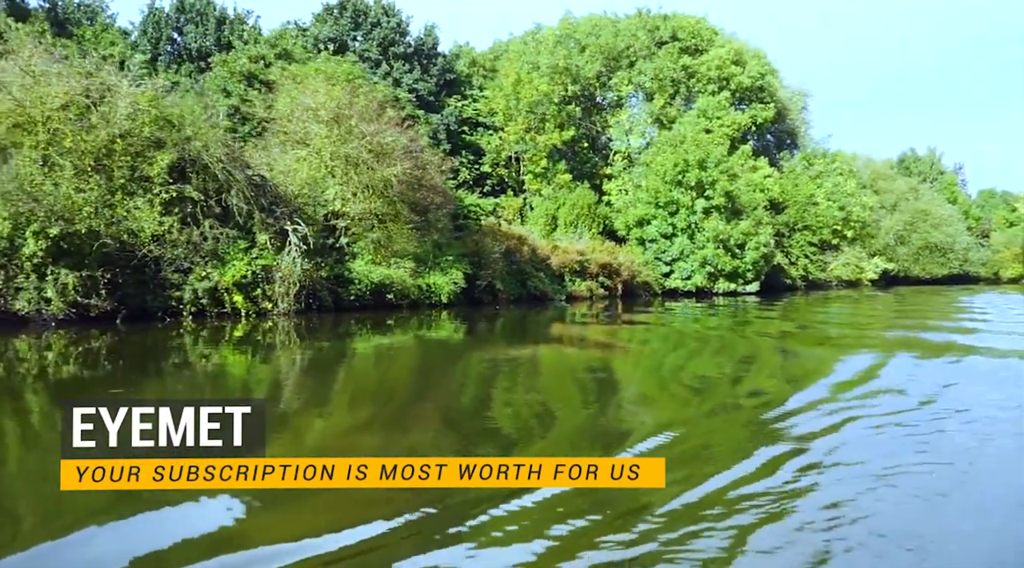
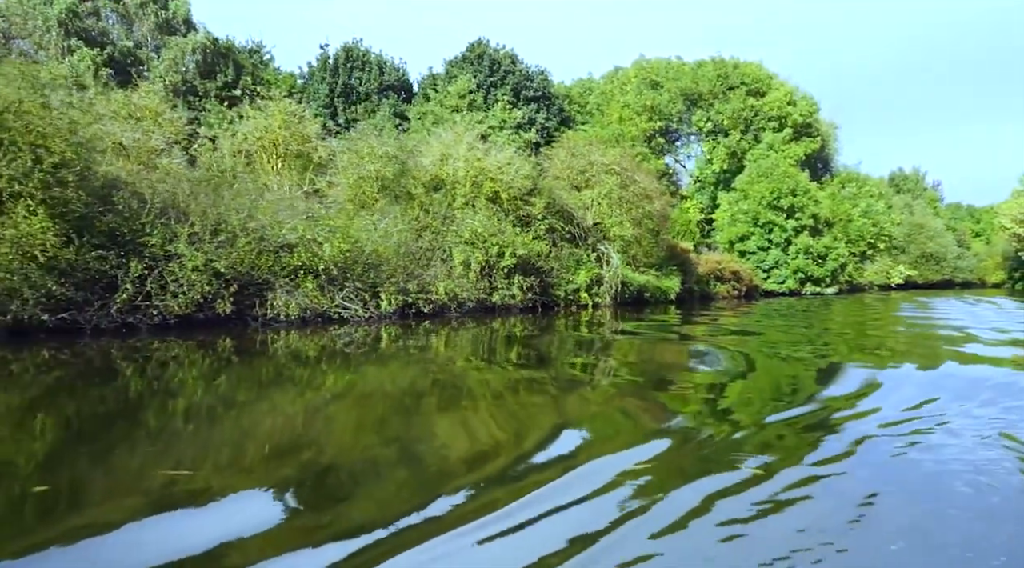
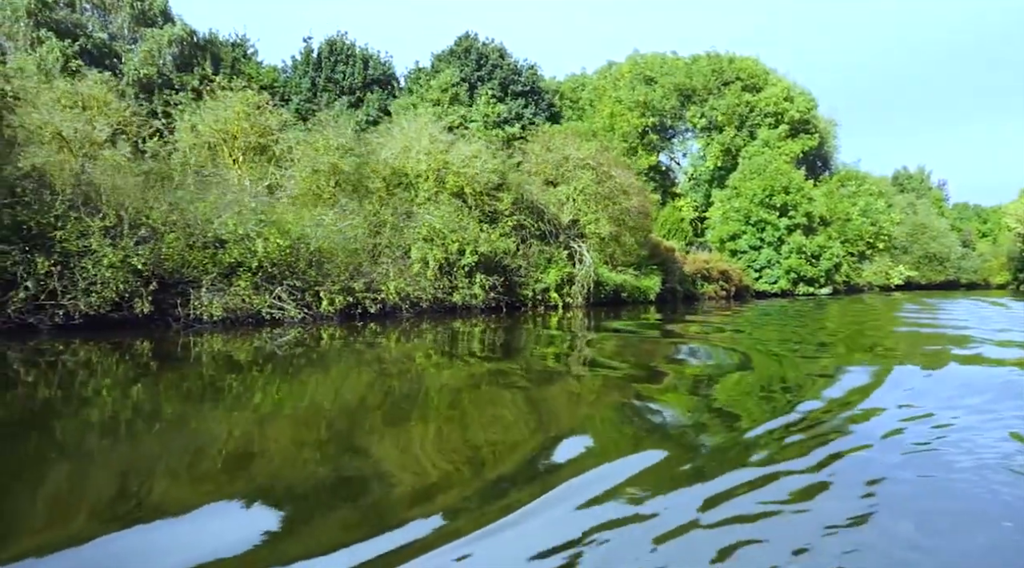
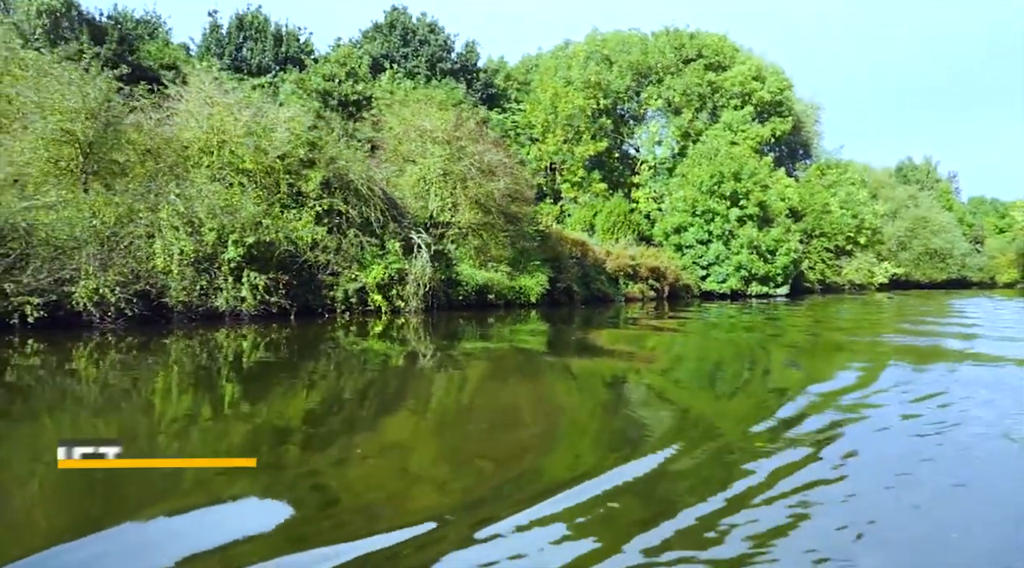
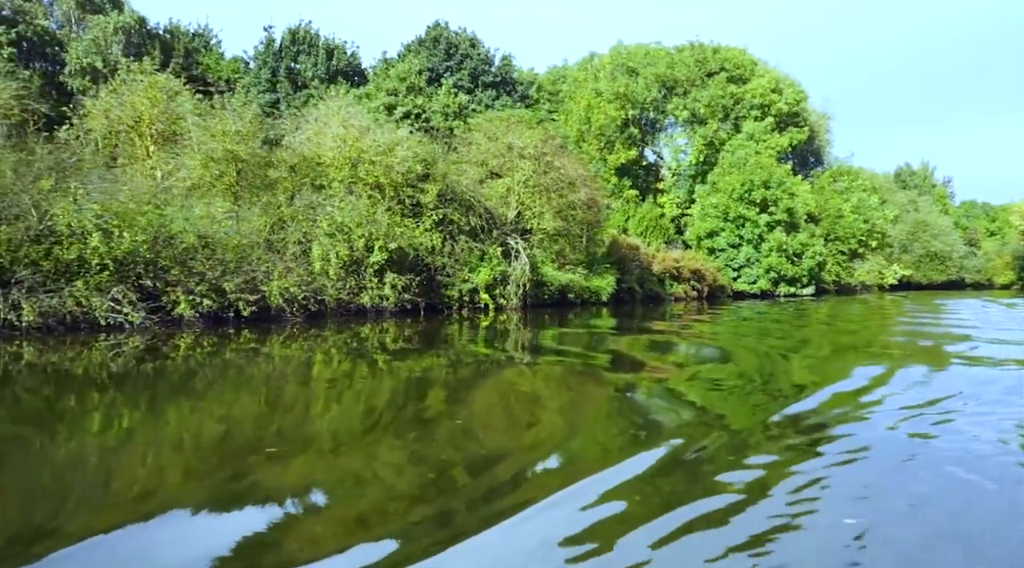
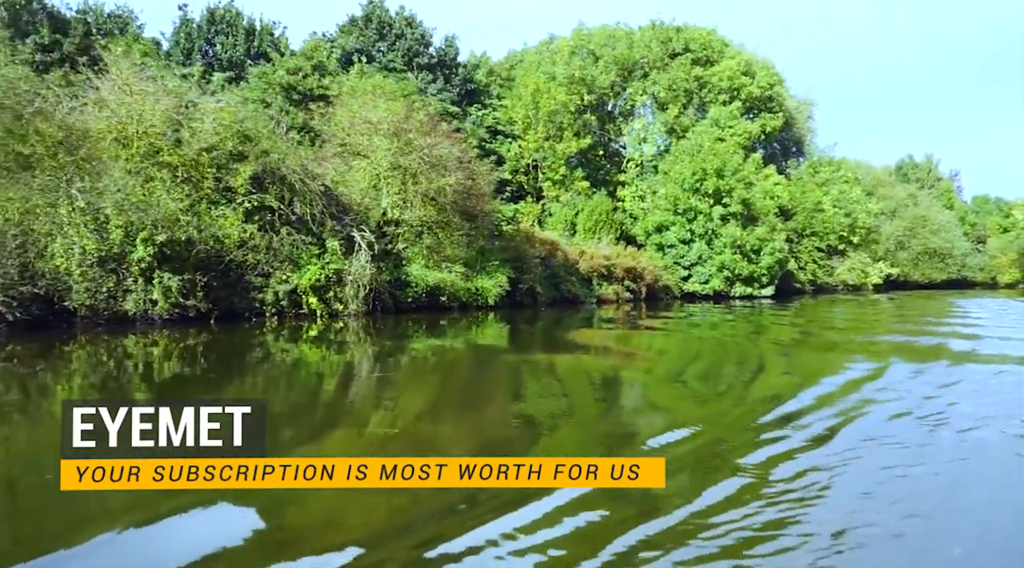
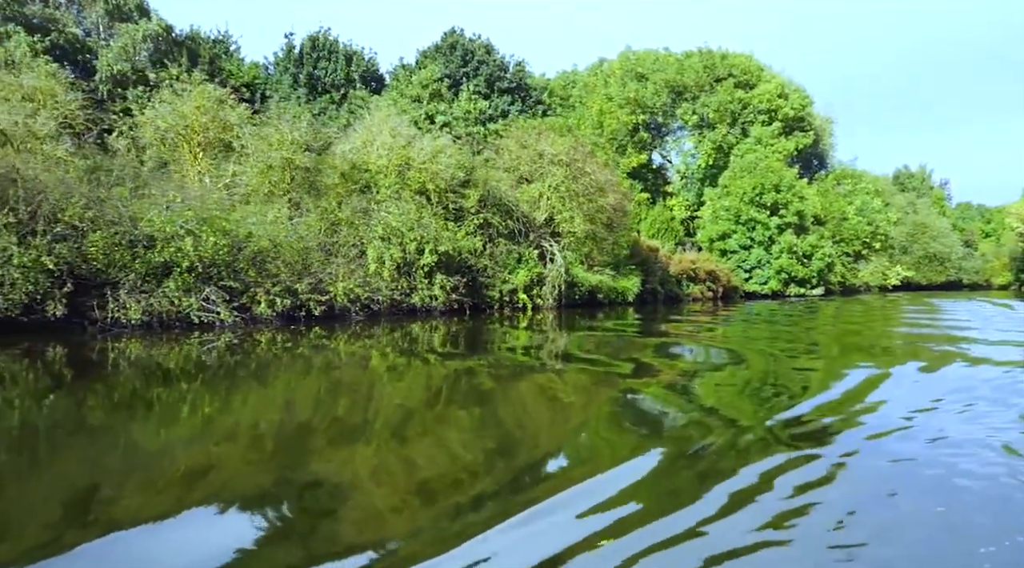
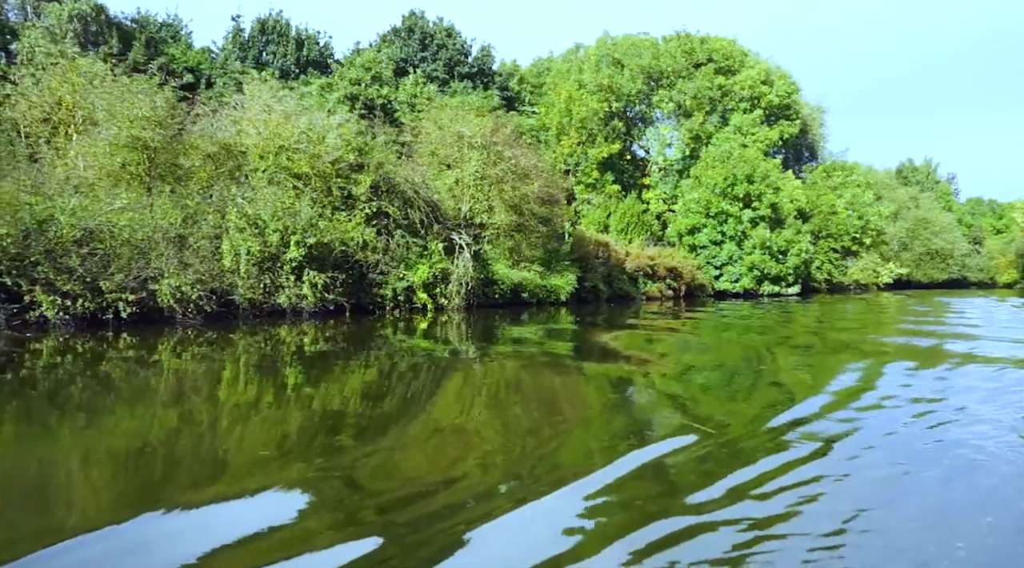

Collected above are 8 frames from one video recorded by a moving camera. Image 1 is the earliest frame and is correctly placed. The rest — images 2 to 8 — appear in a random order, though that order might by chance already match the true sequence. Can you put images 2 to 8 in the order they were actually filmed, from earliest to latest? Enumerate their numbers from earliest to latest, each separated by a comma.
6, 4, 8, 5, 7, 3, 2
